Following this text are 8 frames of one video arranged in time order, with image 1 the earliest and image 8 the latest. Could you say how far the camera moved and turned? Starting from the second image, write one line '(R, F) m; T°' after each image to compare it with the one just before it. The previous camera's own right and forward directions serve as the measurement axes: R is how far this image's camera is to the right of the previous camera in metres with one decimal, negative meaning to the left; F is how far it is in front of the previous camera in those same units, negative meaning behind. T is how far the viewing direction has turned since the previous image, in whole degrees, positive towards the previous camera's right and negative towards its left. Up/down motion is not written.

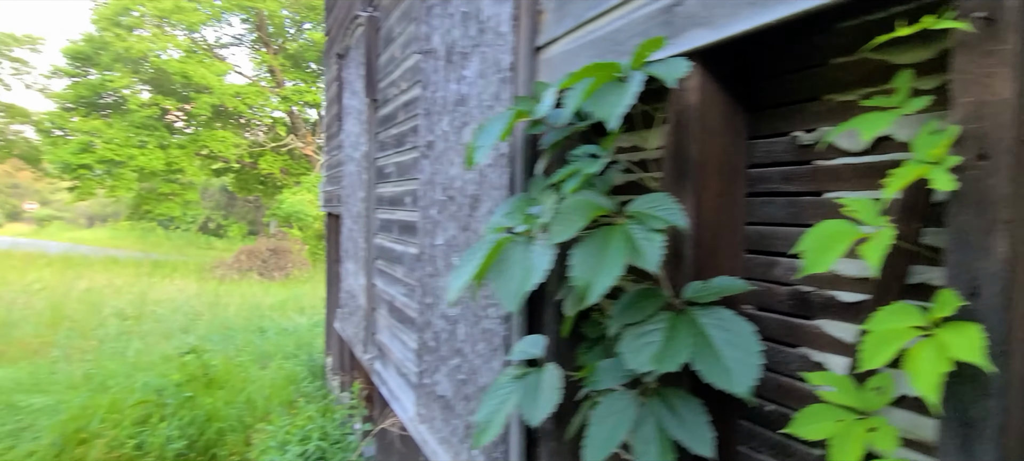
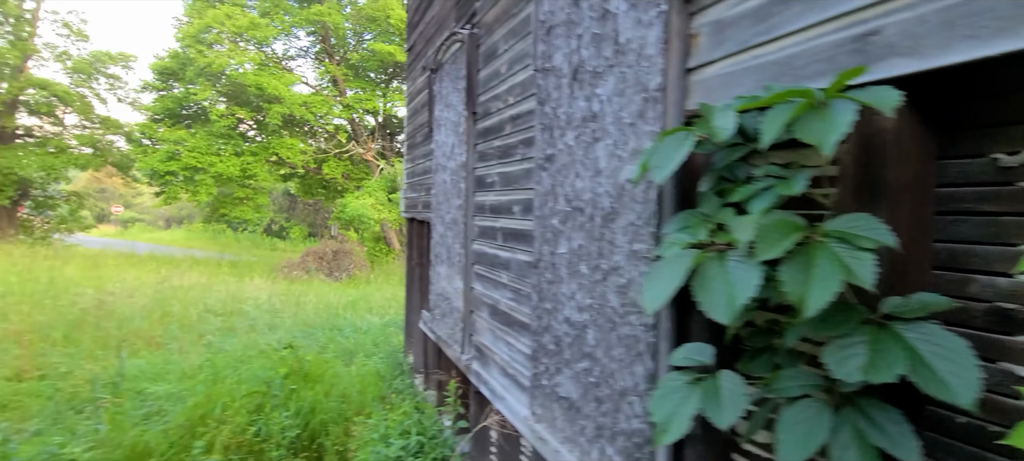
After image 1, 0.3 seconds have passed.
(-0.3, -0.1) m; -5°
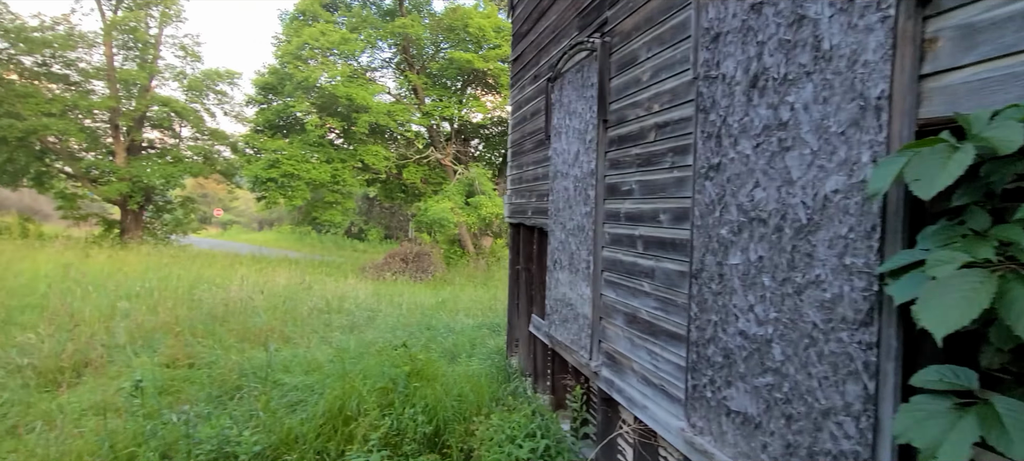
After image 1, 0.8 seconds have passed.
(-0.4, -0.1) m; -8°
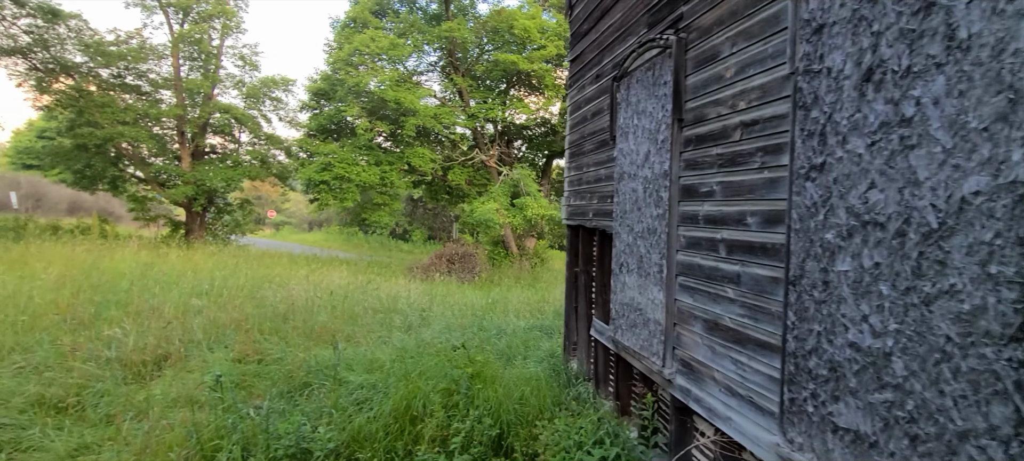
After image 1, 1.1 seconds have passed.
(-0.2, 0.0) m; -5°
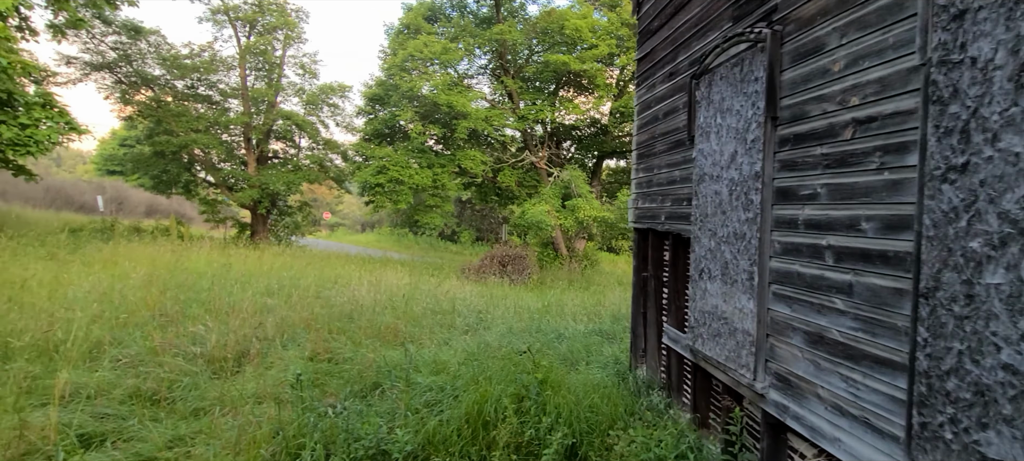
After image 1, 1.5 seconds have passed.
(-0.2, 0.0) m; -5°
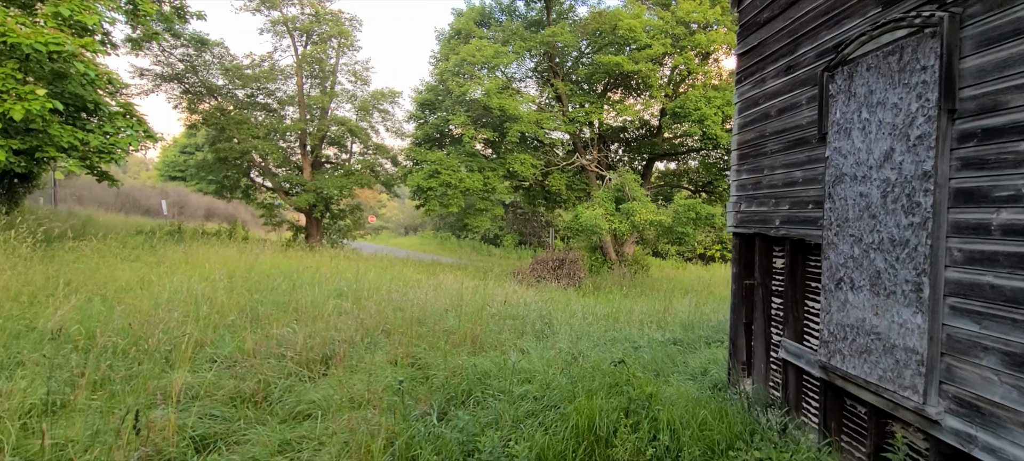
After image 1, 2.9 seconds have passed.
(-0.5, +0.1) m; -4°
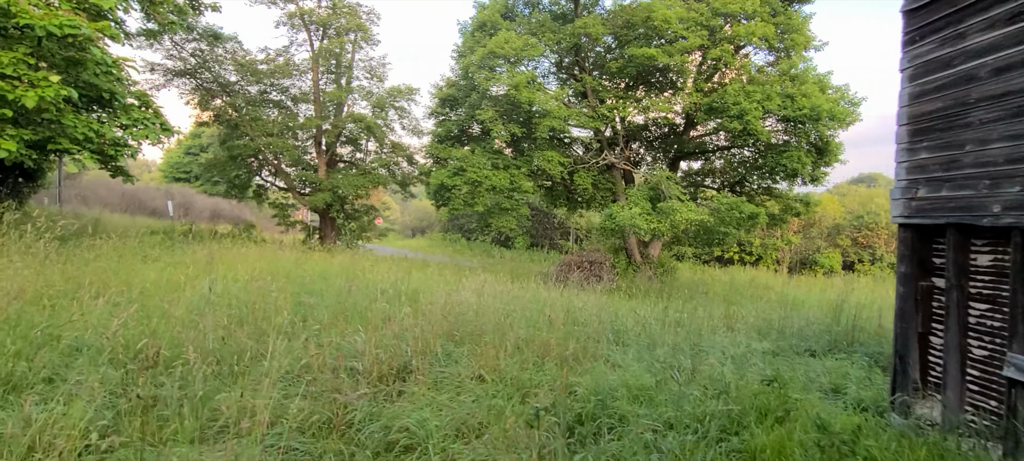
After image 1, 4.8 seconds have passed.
(-0.9, +0.8) m; 0°
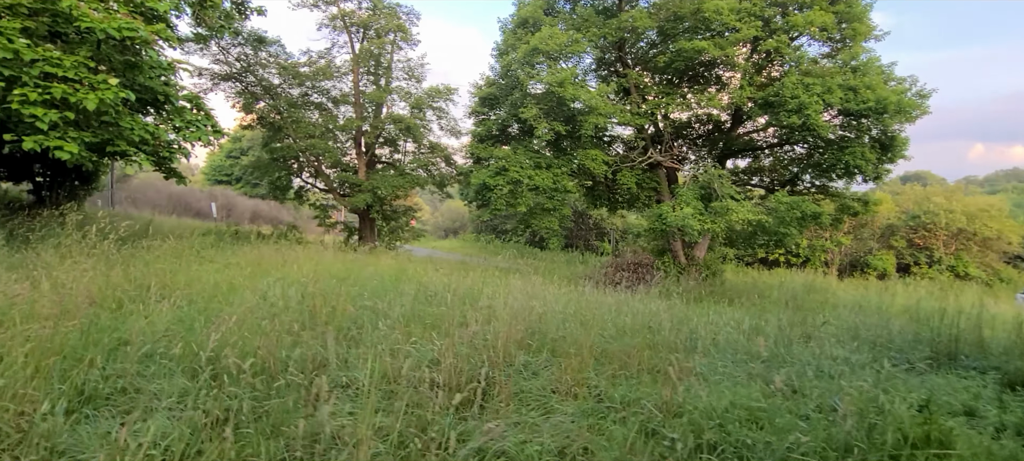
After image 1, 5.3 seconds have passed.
(-0.5, +0.4) m; -3°
